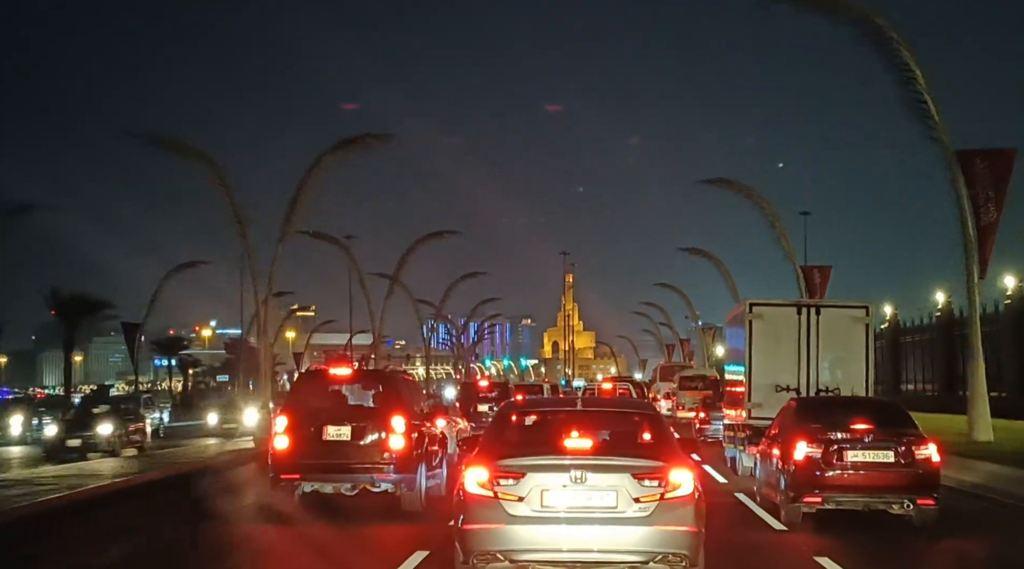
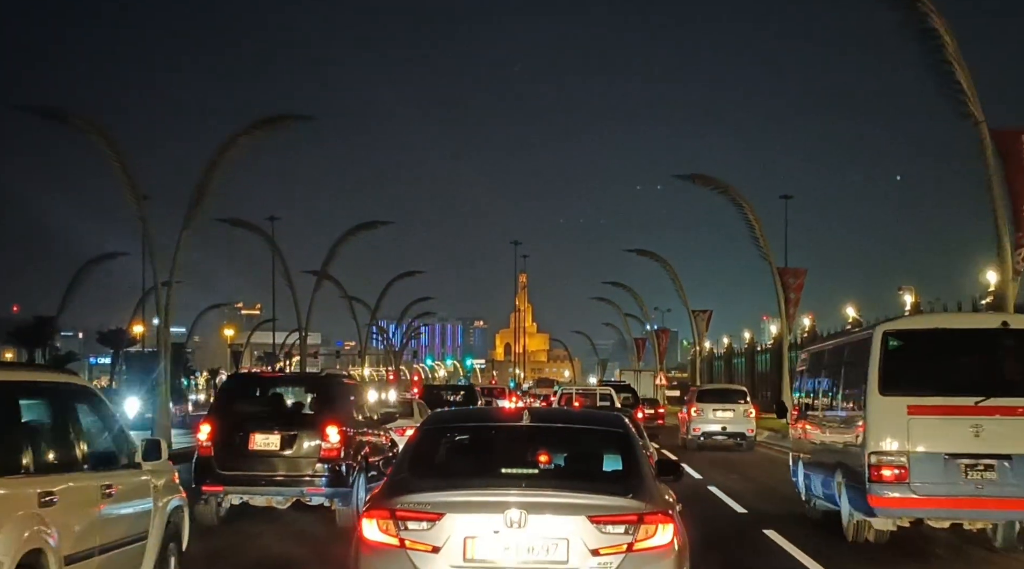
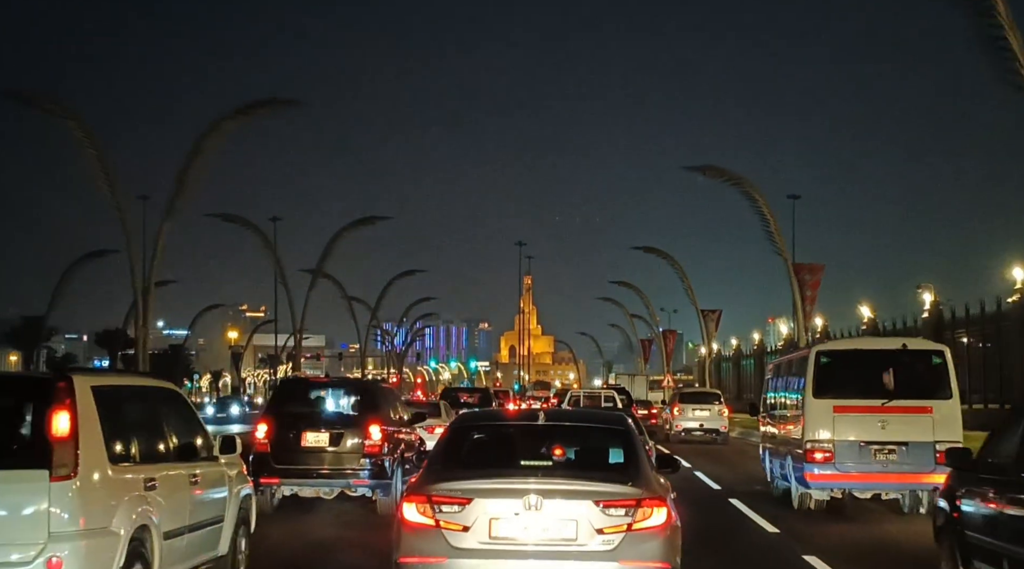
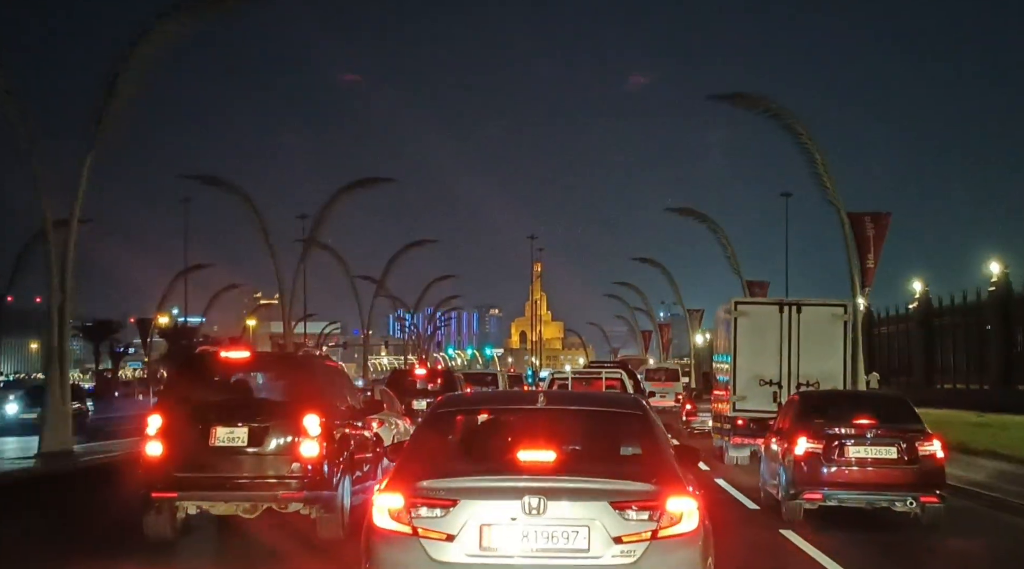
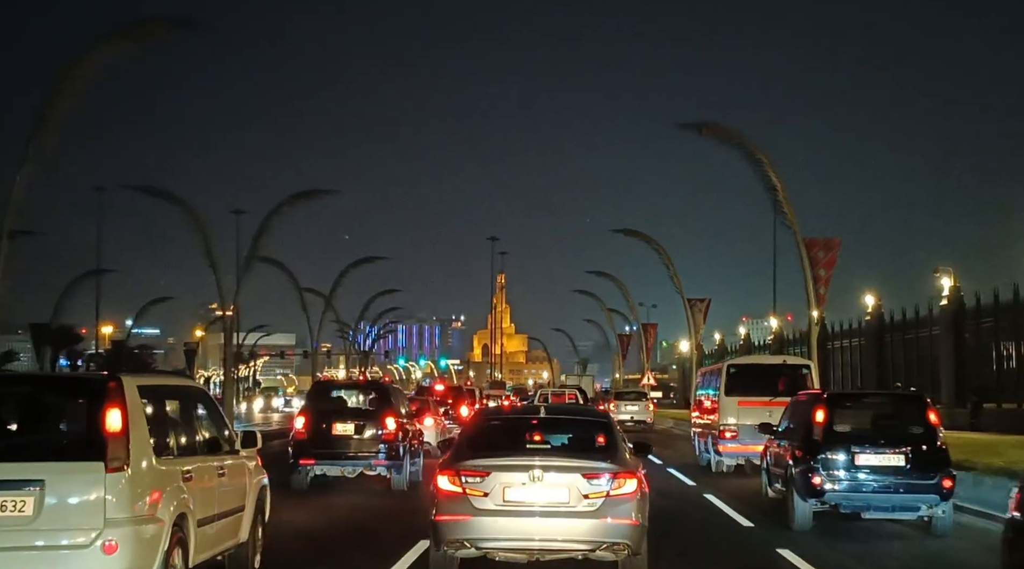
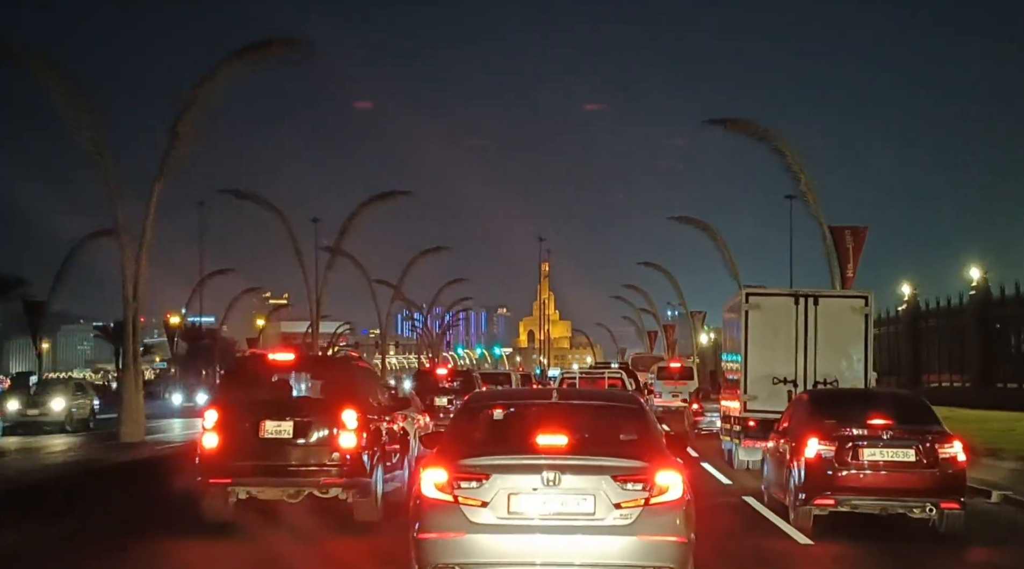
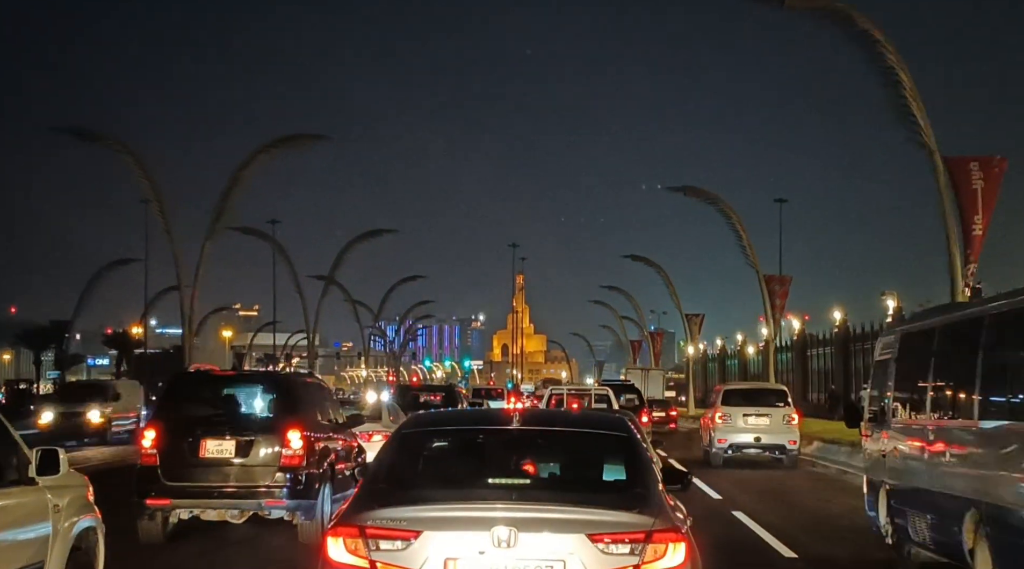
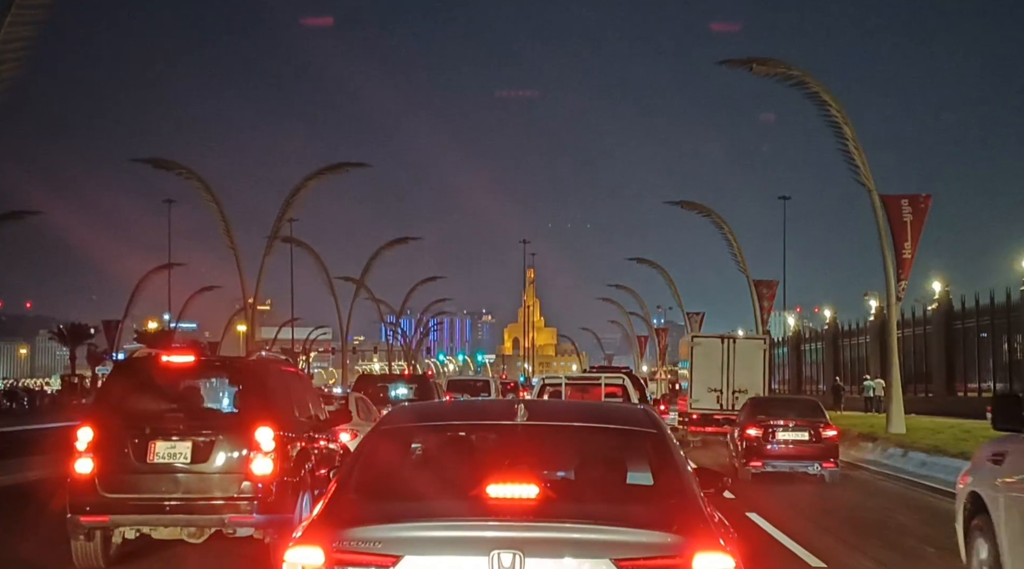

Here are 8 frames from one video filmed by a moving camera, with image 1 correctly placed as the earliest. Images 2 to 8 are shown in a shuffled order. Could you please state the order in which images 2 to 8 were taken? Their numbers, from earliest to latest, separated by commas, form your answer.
6, 4, 8, 7, 2, 3, 5
